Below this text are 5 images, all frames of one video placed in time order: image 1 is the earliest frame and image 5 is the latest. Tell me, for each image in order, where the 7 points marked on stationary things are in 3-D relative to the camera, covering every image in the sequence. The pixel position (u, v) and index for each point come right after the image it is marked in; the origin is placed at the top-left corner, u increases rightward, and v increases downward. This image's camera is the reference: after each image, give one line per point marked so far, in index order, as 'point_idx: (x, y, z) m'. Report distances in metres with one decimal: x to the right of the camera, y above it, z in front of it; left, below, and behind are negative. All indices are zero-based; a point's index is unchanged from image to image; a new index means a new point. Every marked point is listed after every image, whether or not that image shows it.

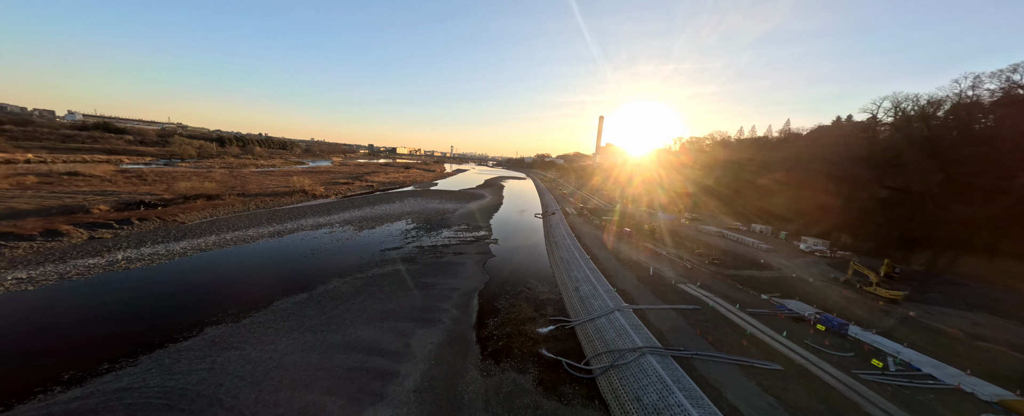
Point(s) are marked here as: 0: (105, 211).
0: (-21.9, -0.2, +15.4) m
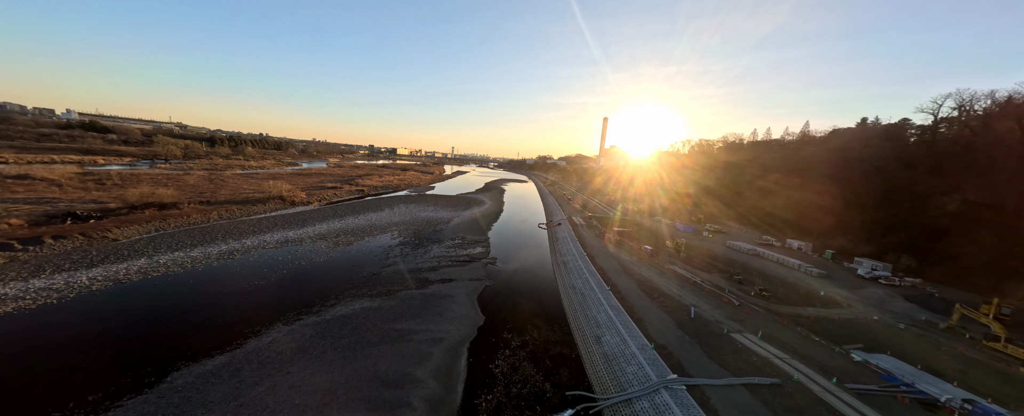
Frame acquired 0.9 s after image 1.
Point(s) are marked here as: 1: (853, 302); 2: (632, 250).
0: (-21.8, -0.8, +12.6) m
1: (+14.0, -3.9, +11.8) m
2: (+8.1, -2.6, +19.4) m
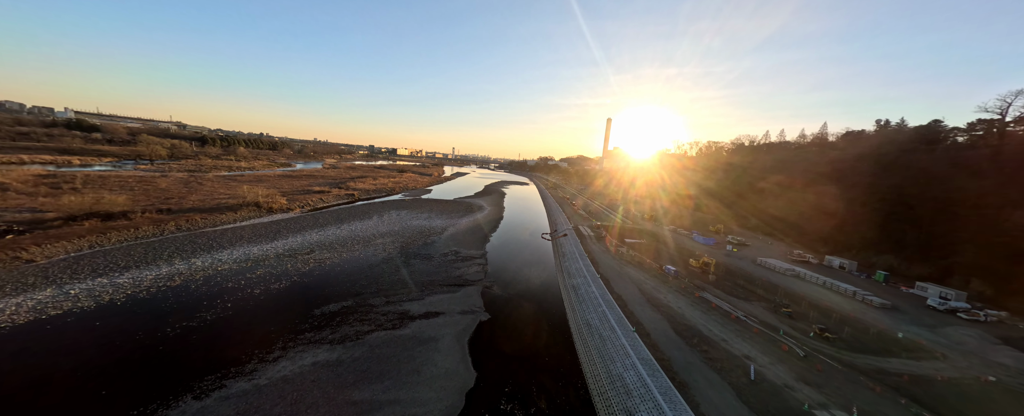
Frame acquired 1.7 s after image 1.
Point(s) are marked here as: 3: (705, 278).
0: (-21.8, -1.3, +10.2) m
1: (+14.0, -4.6, +9.3) m
2: (+8.2, -3.3, +16.9) m
3: (+9.8, -3.6, +14.5) m
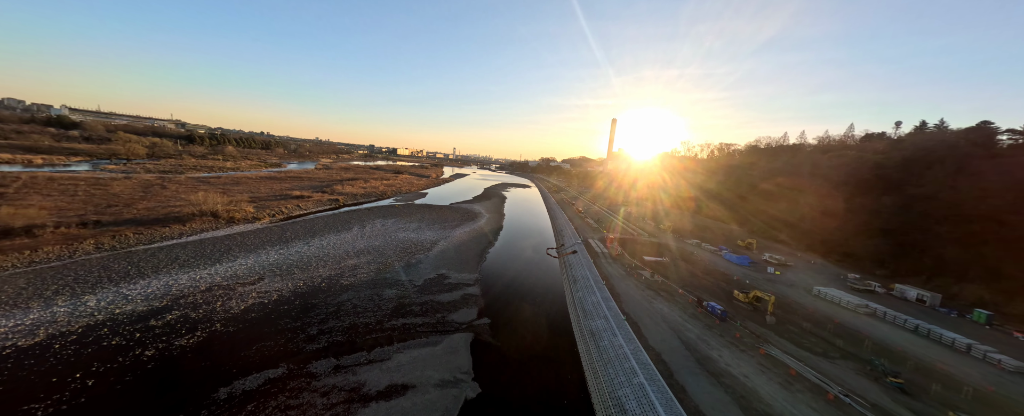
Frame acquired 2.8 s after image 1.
0: (-21.8, -1.9, +7.1) m
1: (+14.0, -5.4, +6.0) m
2: (+8.2, -4.1, +13.6) m
3: (+9.8, -4.4, +11.2) m
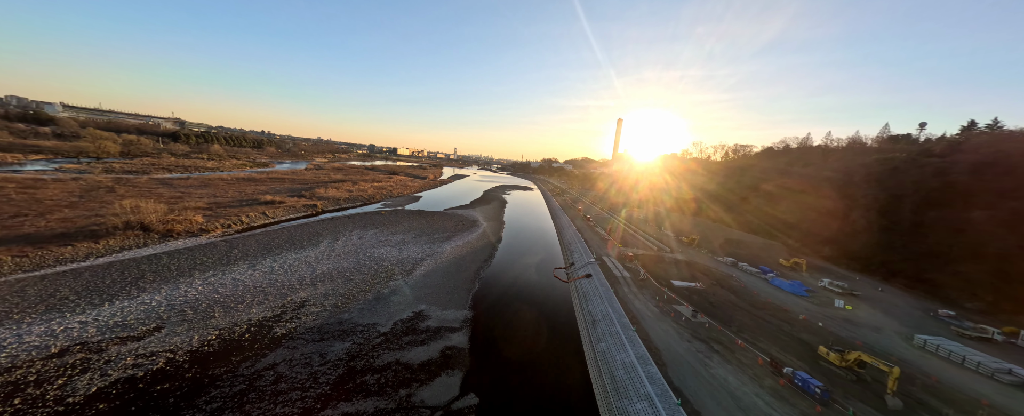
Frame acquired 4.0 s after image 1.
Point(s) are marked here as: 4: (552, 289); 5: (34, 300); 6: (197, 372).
0: (-21.8, -2.5, +3.6) m
1: (+13.9, -6.2, +2.3) m
2: (+8.1, -4.9, +10.0) m
3: (+9.8, -5.2, +7.6) m
4: (+2.4, -4.8, +16.1) m
5: (-15.7, -2.9, +9.7) m
6: (-8.3, -4.2, +7.6) m
